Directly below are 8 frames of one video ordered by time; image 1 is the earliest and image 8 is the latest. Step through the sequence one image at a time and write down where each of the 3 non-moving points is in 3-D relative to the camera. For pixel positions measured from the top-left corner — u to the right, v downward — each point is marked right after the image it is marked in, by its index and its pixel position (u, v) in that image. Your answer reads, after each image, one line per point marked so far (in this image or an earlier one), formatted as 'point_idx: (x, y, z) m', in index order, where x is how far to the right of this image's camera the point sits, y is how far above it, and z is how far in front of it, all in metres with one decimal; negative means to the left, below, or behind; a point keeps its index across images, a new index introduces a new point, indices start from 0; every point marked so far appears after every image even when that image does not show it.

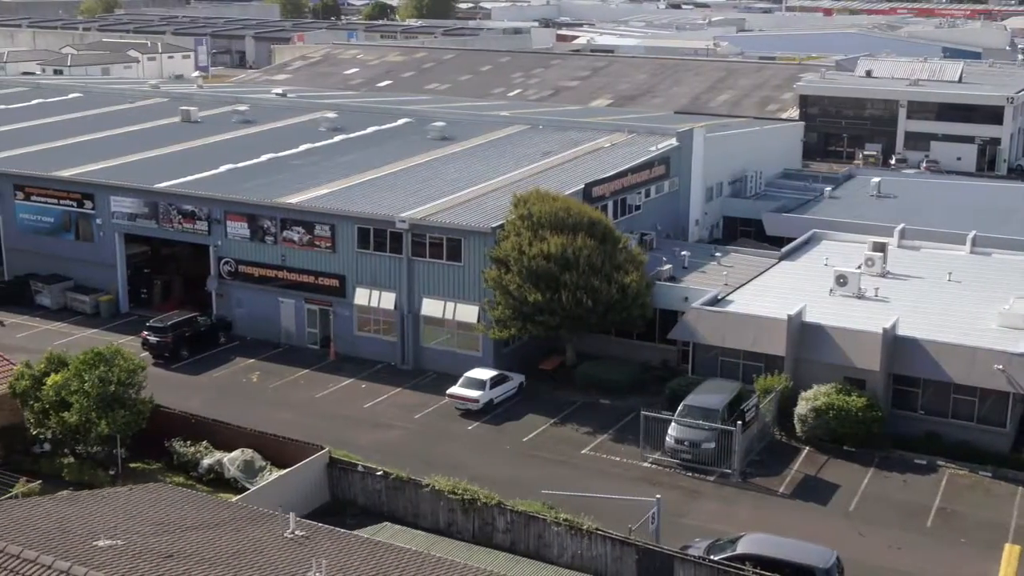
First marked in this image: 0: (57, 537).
0: (-5.7, -3.1, +15.2) m
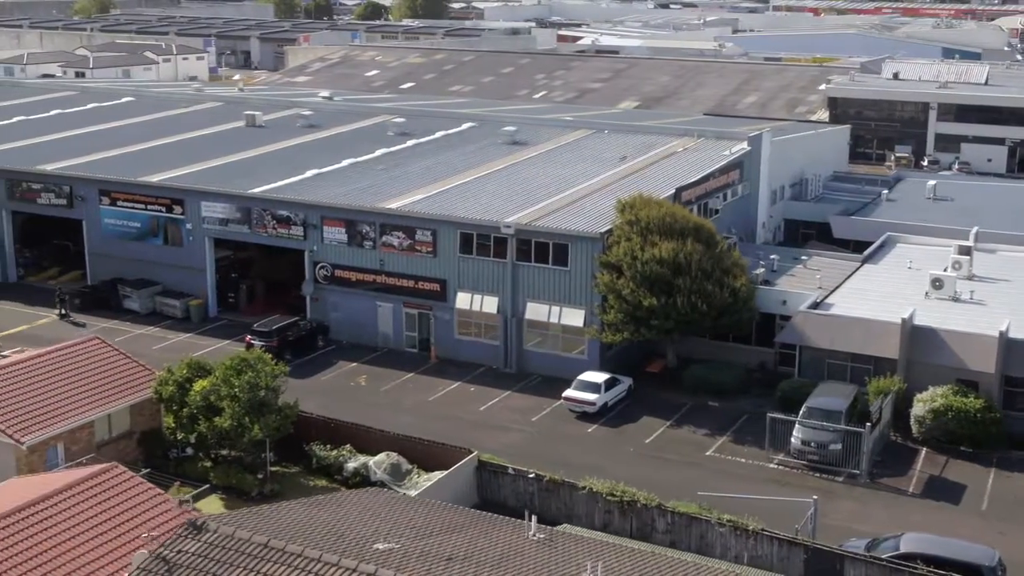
0: (-2.2, -3.3, +15.7) m
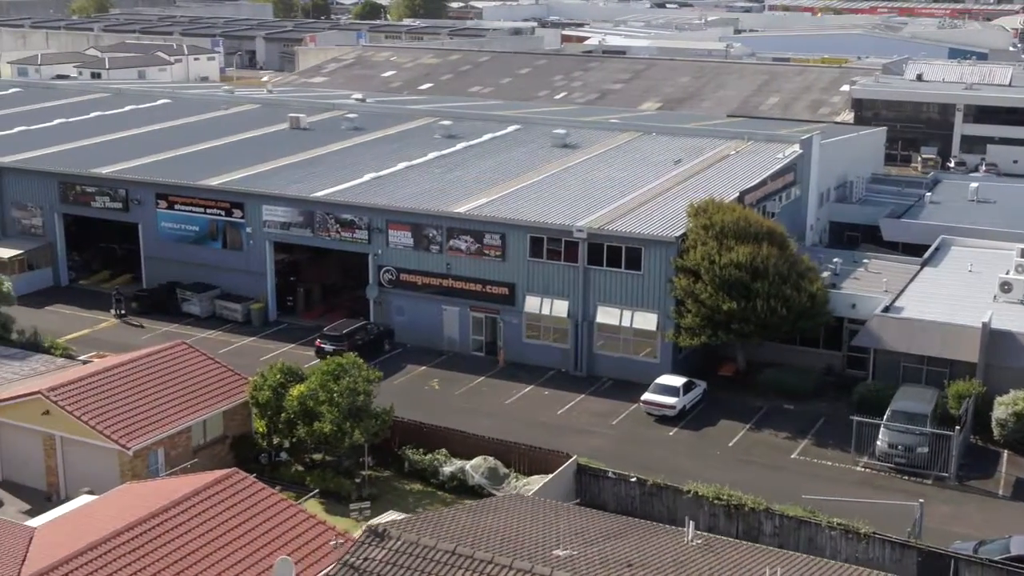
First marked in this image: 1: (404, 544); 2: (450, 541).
0: (+0.1, -3.4, +15.8) m
1: (-1.4, -3.3, +15.4) m
2: (-0.8, -3.3, +15.6) m
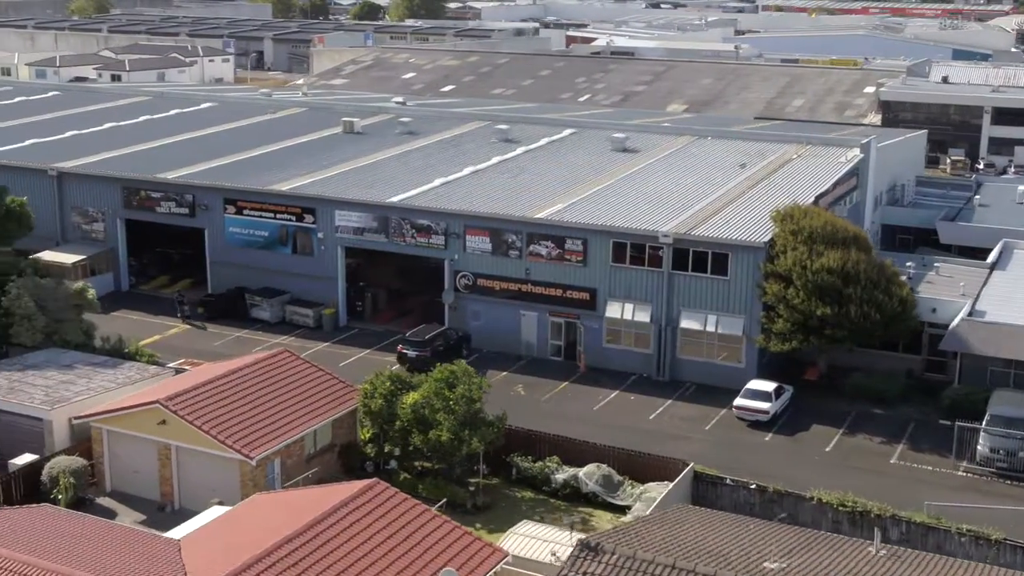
0: (+2.8, -3.6, +15.9) m
1: (+1.4, -3.5, +15.5) m
2: (+1.9, -3.5, +15.7) m
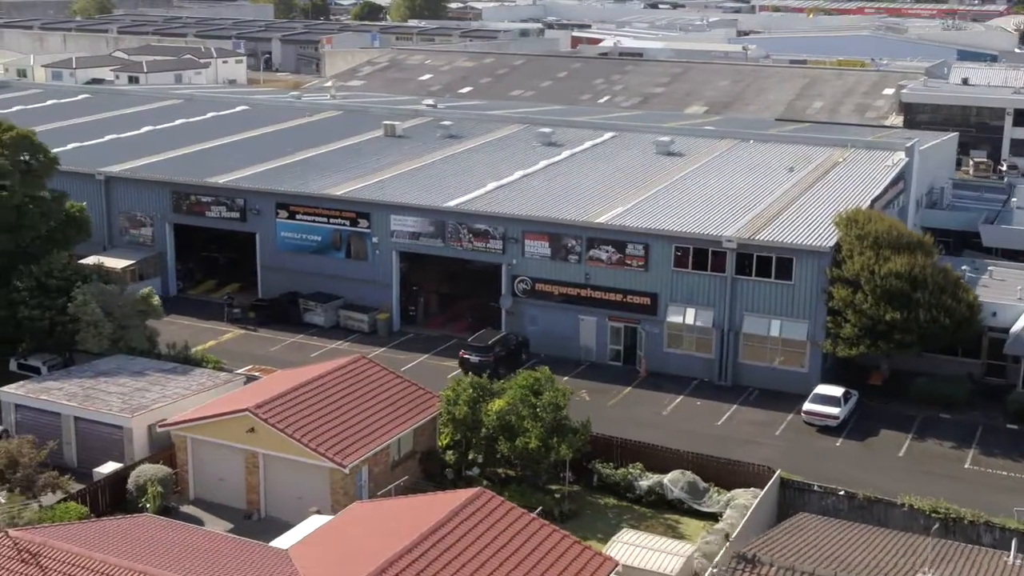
0: (+4.9, -3.7, +15.9) m
1: (+3.4, -3.6, +15.5) m
2: (+4.0, -3.6, +15.7) m
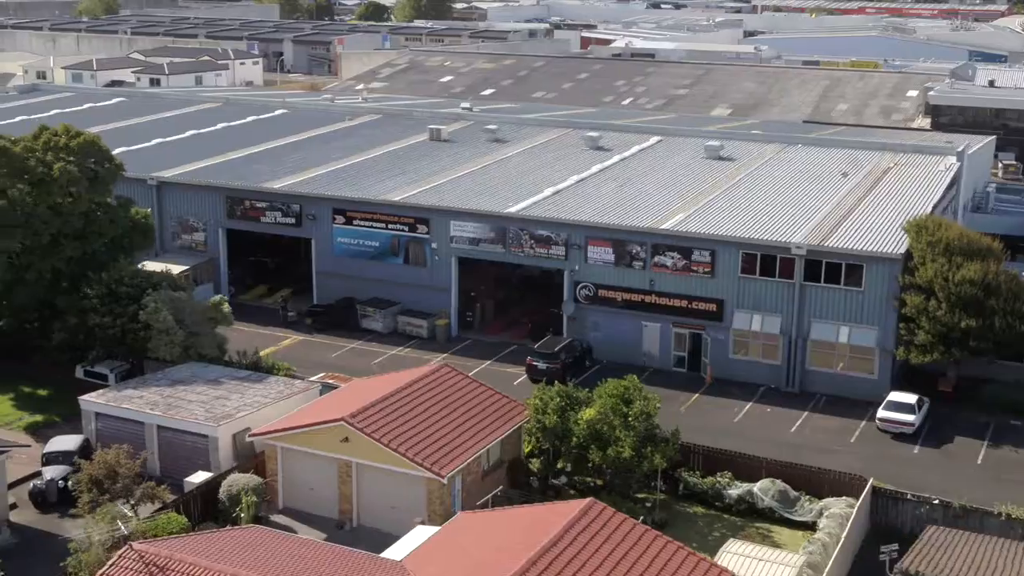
0: (+7.0, -4.0, +15.9) m
1: (+5.5, -3.8, +15.5) m
2: (+6.1, -3.8, +15.7) m
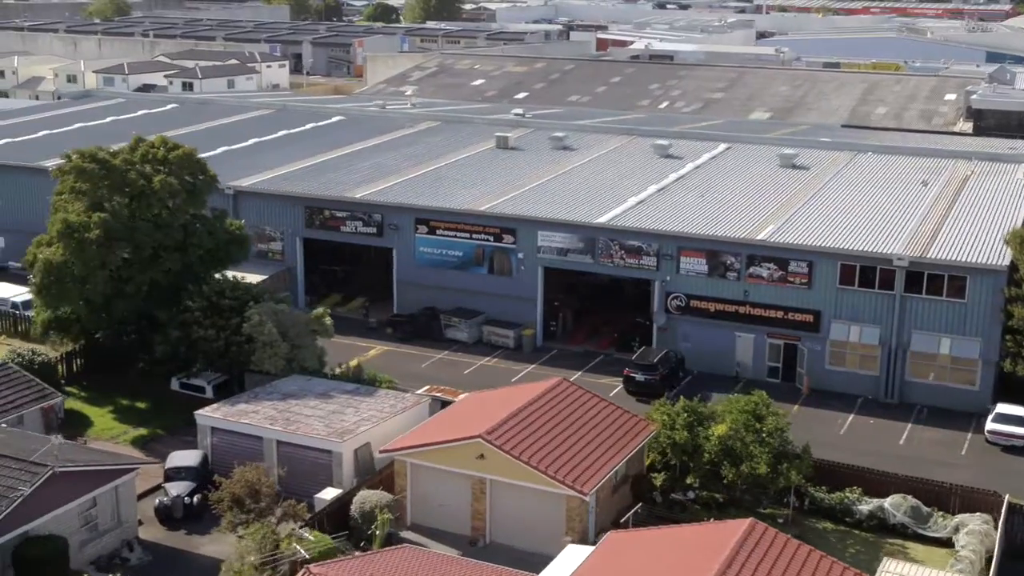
0: (+10.0, -4.3, +15.8) m
1: (+8.6, -4.2, +15.4) m
2: (+9.1, -4.2, +15.6) m
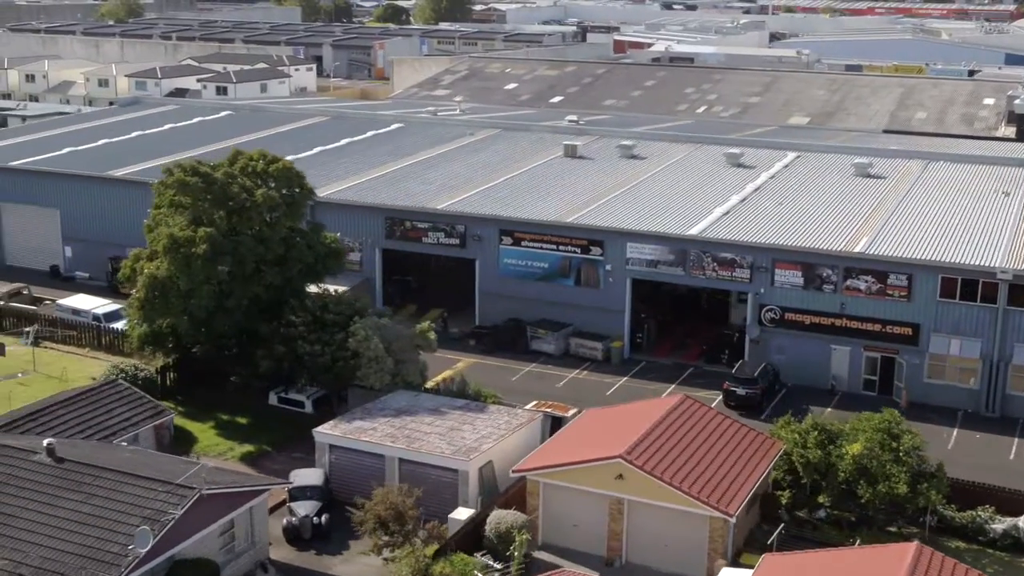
0: (+13.1, -4.7, +15.6) m
1: (+11.6, -4.6, +15.2) m
2: (+12.2, -4.6, +15.4) m
